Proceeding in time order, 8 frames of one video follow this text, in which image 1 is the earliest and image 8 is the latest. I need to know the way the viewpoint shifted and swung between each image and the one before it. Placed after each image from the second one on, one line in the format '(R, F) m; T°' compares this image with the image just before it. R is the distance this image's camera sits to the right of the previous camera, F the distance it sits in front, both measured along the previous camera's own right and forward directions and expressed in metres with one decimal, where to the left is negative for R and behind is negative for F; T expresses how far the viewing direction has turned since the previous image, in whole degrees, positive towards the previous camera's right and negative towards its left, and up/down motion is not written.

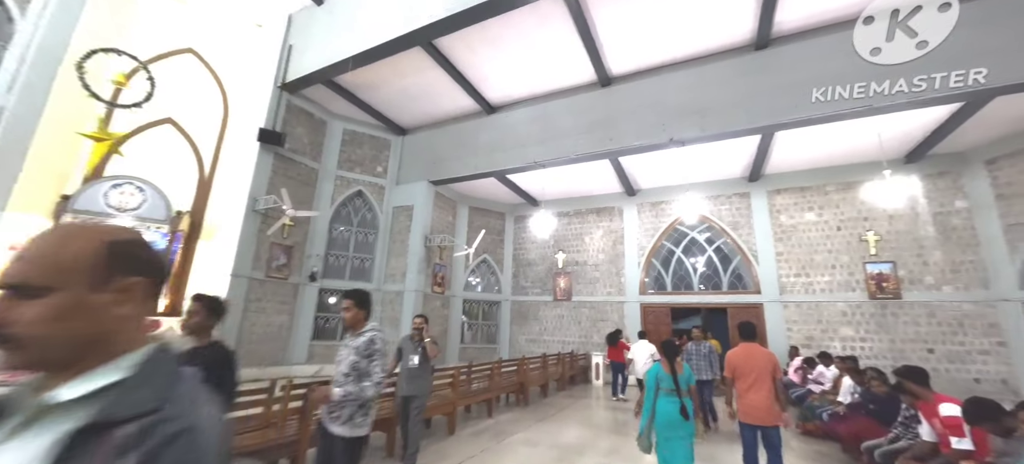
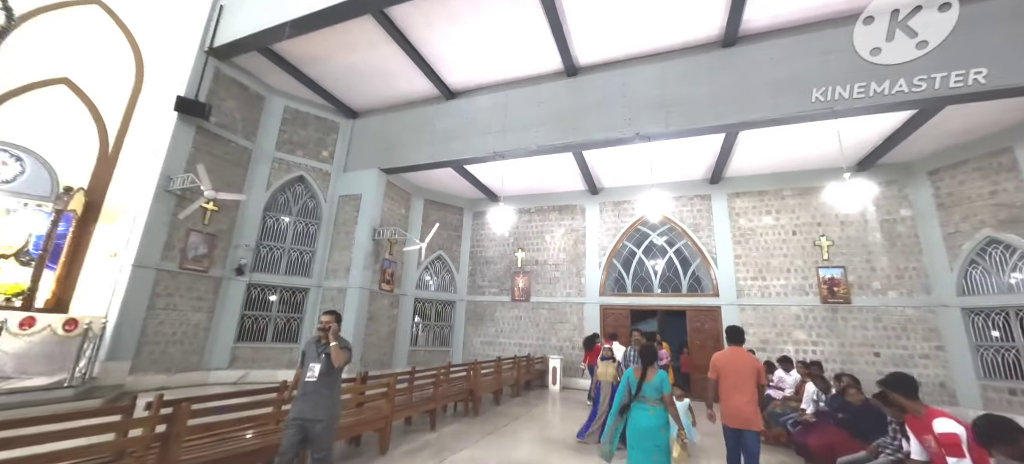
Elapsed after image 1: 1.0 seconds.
(+0.1, +0.5) m; +6°
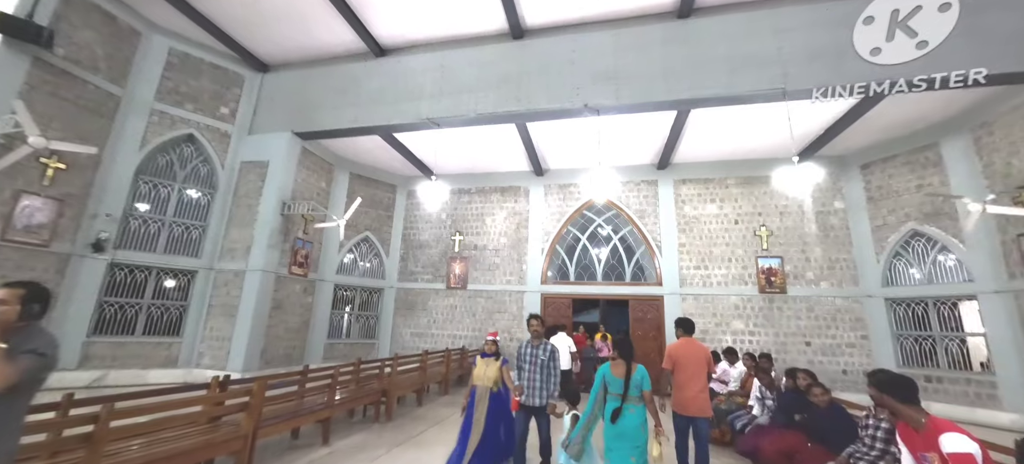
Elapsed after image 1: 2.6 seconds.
(+0.3, +0.8) m; +8°
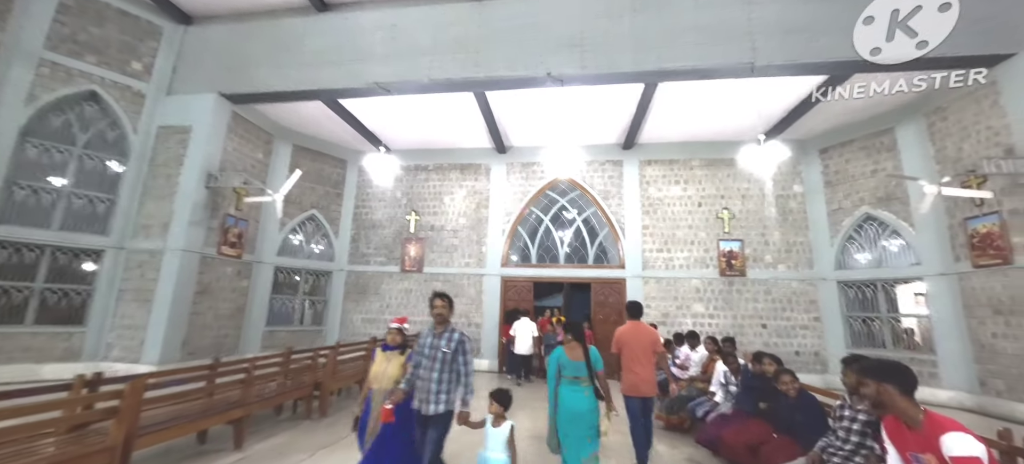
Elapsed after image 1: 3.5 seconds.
(+0.2, +0.4) m; +5°
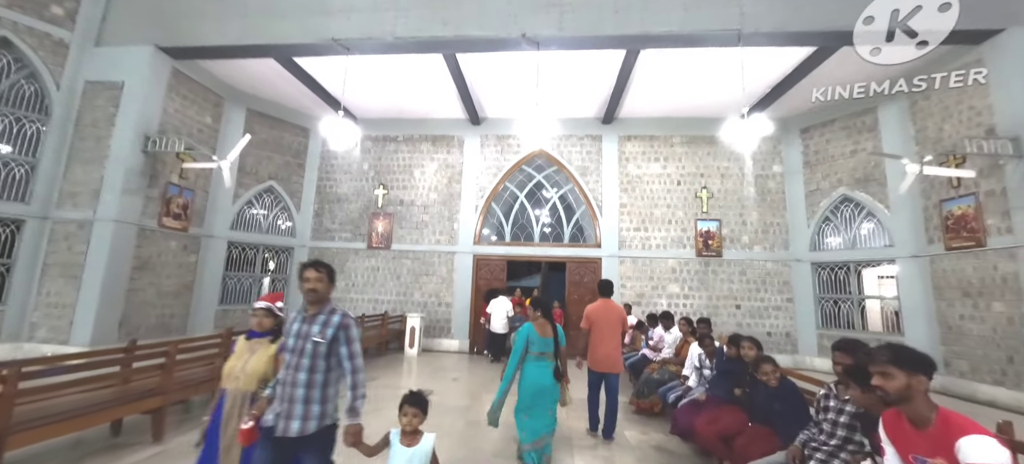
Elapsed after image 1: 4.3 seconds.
(+0.2, +0.3) m; +3°
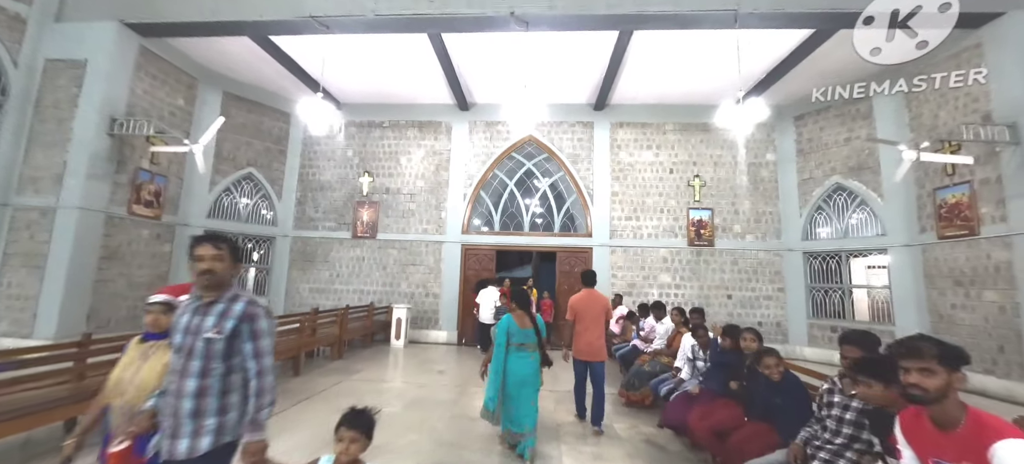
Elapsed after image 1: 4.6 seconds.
(+0.1, +0.2) m; +1°
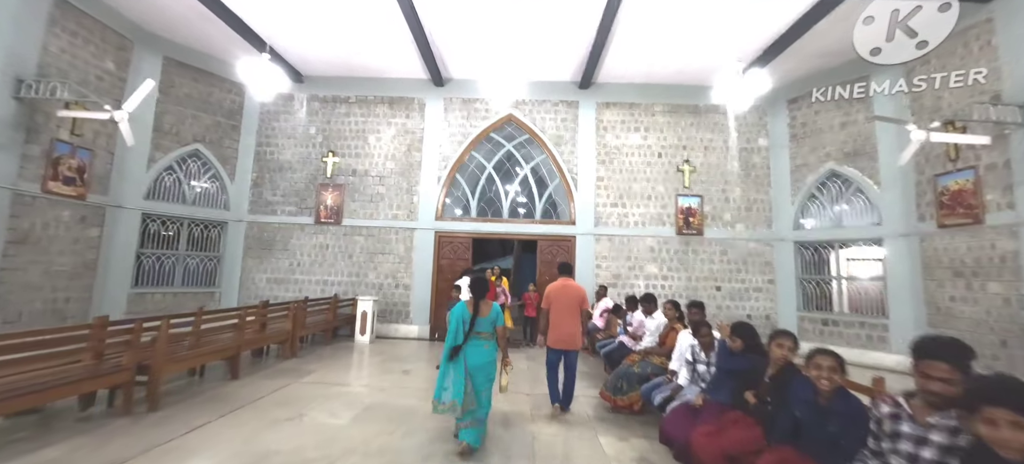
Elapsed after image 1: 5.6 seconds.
(+0.1, +0.5) m; +3°
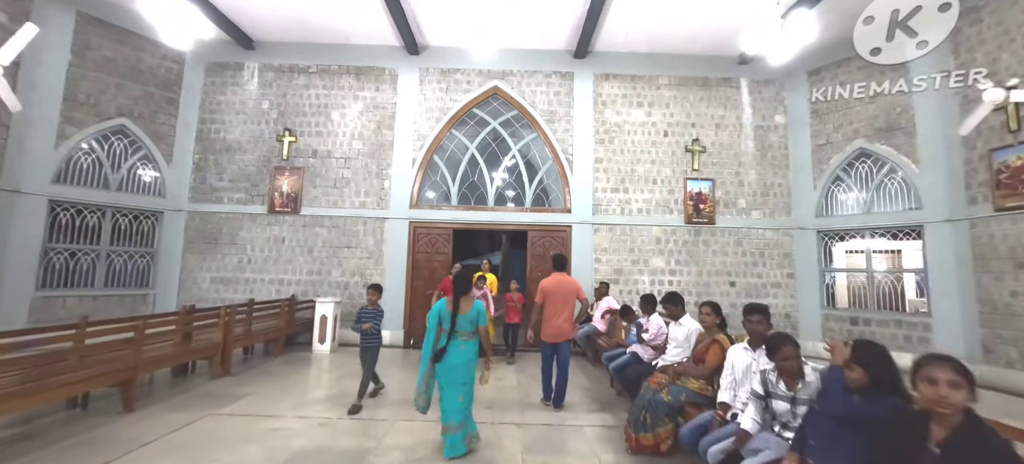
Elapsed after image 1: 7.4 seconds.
(0.0, +0.9) m; +2°
